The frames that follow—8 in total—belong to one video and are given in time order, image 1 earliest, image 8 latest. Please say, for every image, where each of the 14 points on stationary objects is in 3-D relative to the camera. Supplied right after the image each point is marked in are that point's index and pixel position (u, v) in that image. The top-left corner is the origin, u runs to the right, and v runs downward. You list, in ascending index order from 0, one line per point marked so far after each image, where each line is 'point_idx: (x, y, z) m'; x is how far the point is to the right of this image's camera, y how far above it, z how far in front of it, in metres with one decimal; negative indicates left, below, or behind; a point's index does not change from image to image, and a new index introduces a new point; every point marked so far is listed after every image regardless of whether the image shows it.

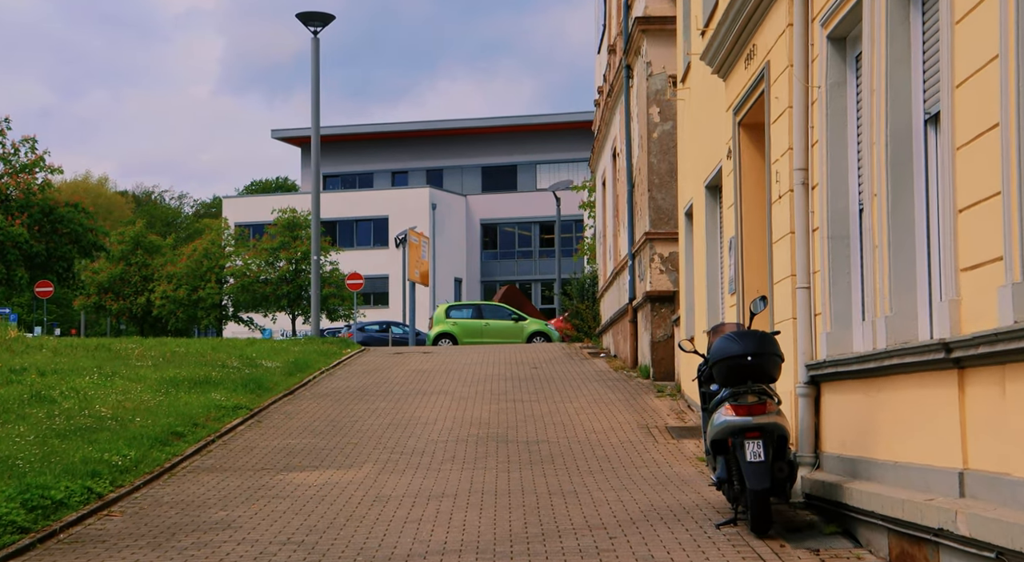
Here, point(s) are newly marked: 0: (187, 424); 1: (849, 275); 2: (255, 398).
0: (-4.0, -1.7, +15.5) m
1: (+2.5, 0.0, +9.5) m
2: (-3.8, -1.8, +19.0) m
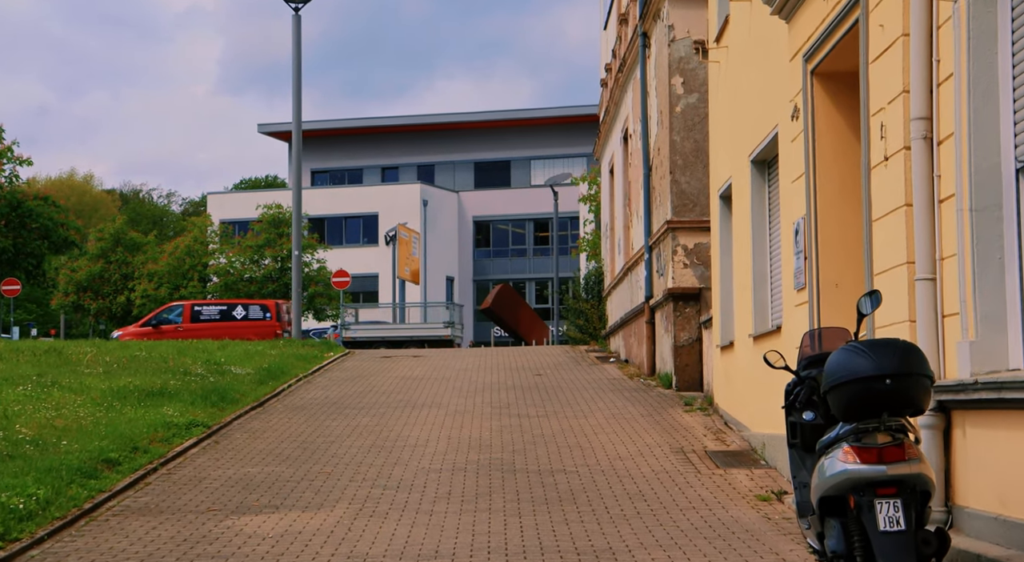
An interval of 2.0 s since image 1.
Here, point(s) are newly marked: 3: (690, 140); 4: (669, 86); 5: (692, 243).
0: (-3.9, -1.7, +12.7) m
1: (+2.6, +0.1, +6.8) m
2: (-3.8, -1.7, +16.3) m
3: (+2.6, +2.1, +18.6) m
4: (+2.3, +2.9, +18.7) m
5: (+2.6, +0.5, +18.5) m
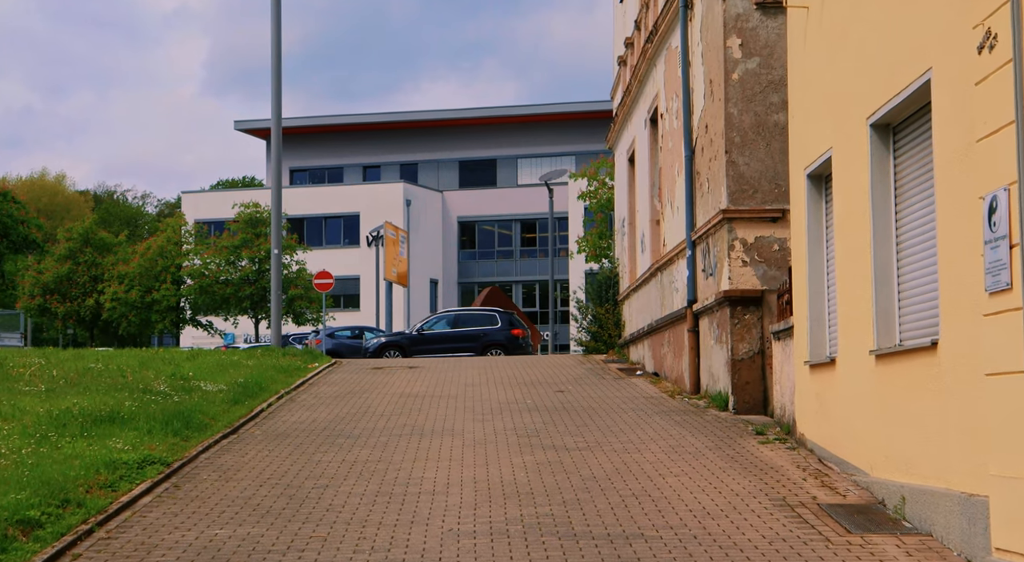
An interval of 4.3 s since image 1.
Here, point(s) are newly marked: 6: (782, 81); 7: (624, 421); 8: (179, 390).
0: (-3.5, -1.7, +9.6) m
1: (+3.1, +0.1, +3.8) m
2: (-3.5, -1.7, +13.2) m
3: (+2.9, +2.1, +15.6) m
4: (+2.6, +2.9, +15.7) m
5: (+2.9, +0.5, +15.5) m
6: (+3.4, +2.5, +15.7) m
7: (+1.3, -1.6, +14.9) m
8: (-4.6, -1.5, +17.4) m
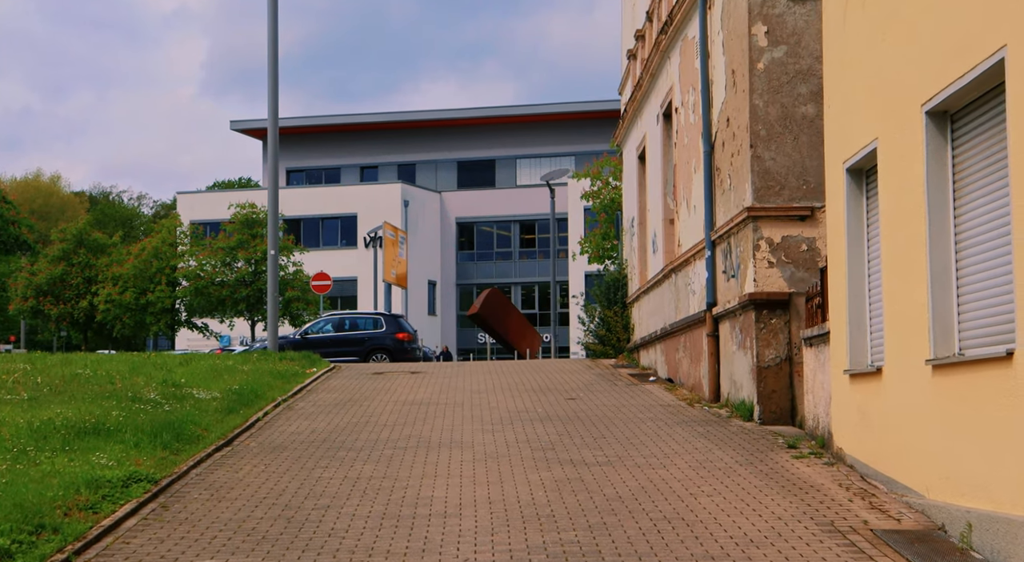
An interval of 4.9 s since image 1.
0: (-3.4, -1.7, +8.7) m
1: (+3.3, +0.1, +2.9) m
2: (-3.3, -1.7, +12.2) m
3: (+3.1, +2.0, +14.7) m
4: (+2.8, +2.9, +14.8) m
5: (+3.1, +0.5, +14.6) m
6: (+3.5, +2.5, +14.8) m
7: (+1.4, -1.7, +13.9) m
8: (-4.5, -1.5, +16.5) m
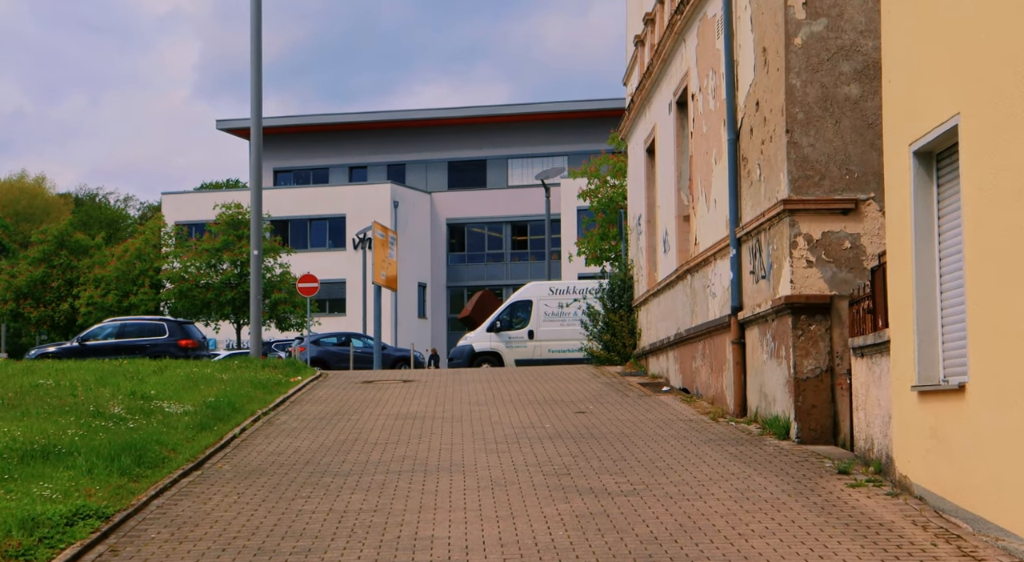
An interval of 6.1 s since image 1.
0: (-3.2, -1.7, +7.0) m
1: (+3.5, +0.1, +1.3) m
2: (-3.2, -1.7, +10.6) m
3: (+3.1, +2.0, +13.1) m
4: (+2.8, +2.8, +13.2) m
5: (+3.1, +0.5, +13.0) m
6: (+3.6, +2.4, +13.2) m
7: (+1.5, -1.7, +12.3) m
8: (-4.4, -1.5, +14.8) m
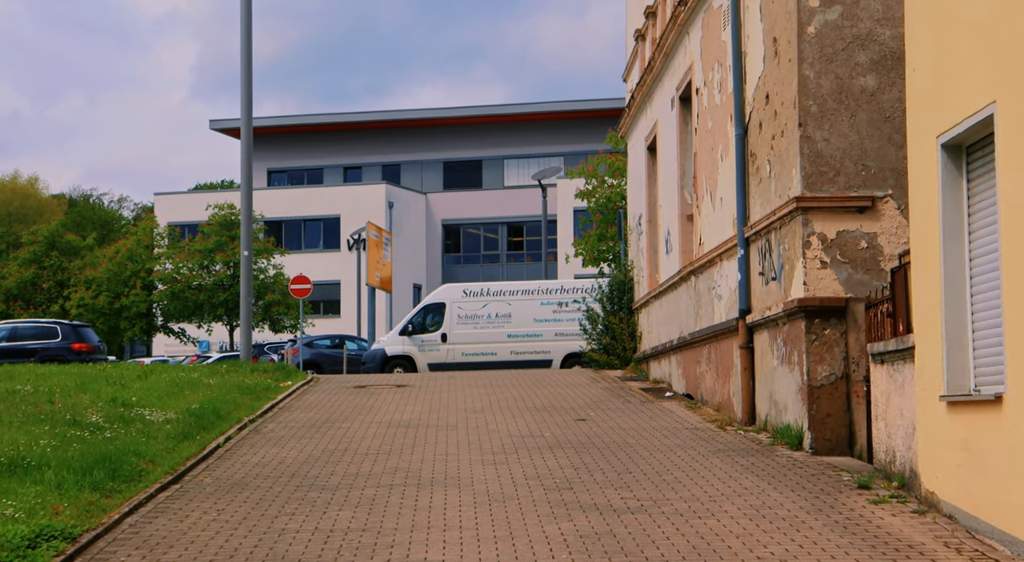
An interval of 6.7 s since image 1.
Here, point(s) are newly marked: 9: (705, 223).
0: (-3.2, -1.7, +6.3) m
1: (+3.5, +0.1, +0.6) m
2: (-3.2, -1.7, +9.9) m
3: (+3.1, +2.0, +12.4) m
4: (+2.8, +2.8, +12.5) m
5: (+3.1, +0.5, +12.3) m
6: (+3.5, +2.4, +12.5) m
7: (+1.5, -1.7, +11.7) m
8: (-4.4, -1.6, +14.1) m
9: (+2.6, +0.8, +17.1) m
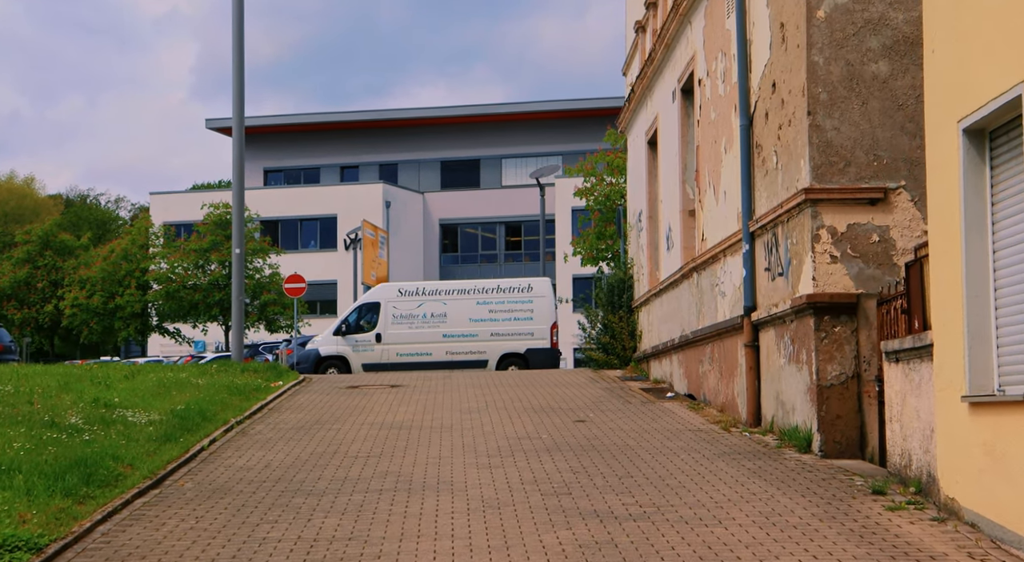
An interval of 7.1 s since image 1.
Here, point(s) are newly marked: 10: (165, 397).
0: (-3.3, -1.6, +5.8) m
1: (+3.5, +0.2, +0.1) m
2: (-3.3, -1.7, +9.3) m
3: (+3.1, +2.1, +11.9) m
4: (+2.8, +2.9, +12.0) m
5: (+3.1, +0.5, +11.8) m
6: (+3.5, +2.5, +12.0) m
7: (+1.5, -1.7, +11.1) m
8: (-4.5, -1.5, +13.6) m
9: (+2.6, +0.8, +16.5) m
10: (-4.6, -1.5, +16.8) m
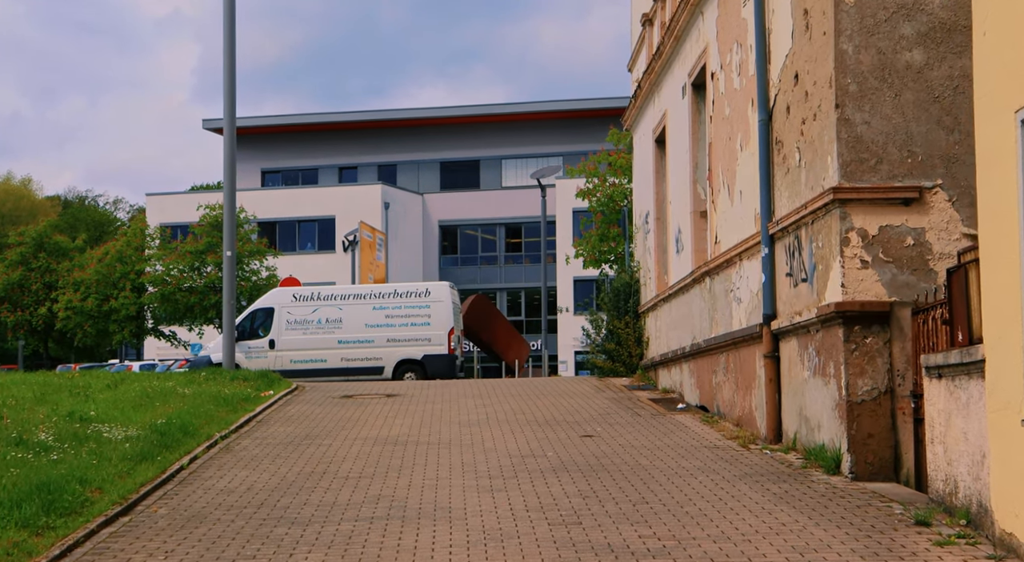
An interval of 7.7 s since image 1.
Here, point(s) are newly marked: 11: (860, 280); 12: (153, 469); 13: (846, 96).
0: (-3.2, -1.7, +4.8) m
1: (+3.5, +0.1, -0.9) m
2: (-3.2, -1.7, +8.4) m
3: (+3.1, +2.0, +10.9) m
4: (+2.8, +2.8, +11.0) m
5: (+3.1, +0.5, +10.8) m
6: (+3.5, +2.4, +11.1) m
7: (+1.5, -1.7, +10.2) m
8: (-4.4, -1.6, +12.6) m
9: (+2.6, +0.8, +15.6) m
10: (-4.6, -1.6, +15.8) m
11: (+3.0, 0.0, +10.8) m
12: (-3.4, -1.7, +11.8) m
13: (+2.9, +1.6, +10.9) m
